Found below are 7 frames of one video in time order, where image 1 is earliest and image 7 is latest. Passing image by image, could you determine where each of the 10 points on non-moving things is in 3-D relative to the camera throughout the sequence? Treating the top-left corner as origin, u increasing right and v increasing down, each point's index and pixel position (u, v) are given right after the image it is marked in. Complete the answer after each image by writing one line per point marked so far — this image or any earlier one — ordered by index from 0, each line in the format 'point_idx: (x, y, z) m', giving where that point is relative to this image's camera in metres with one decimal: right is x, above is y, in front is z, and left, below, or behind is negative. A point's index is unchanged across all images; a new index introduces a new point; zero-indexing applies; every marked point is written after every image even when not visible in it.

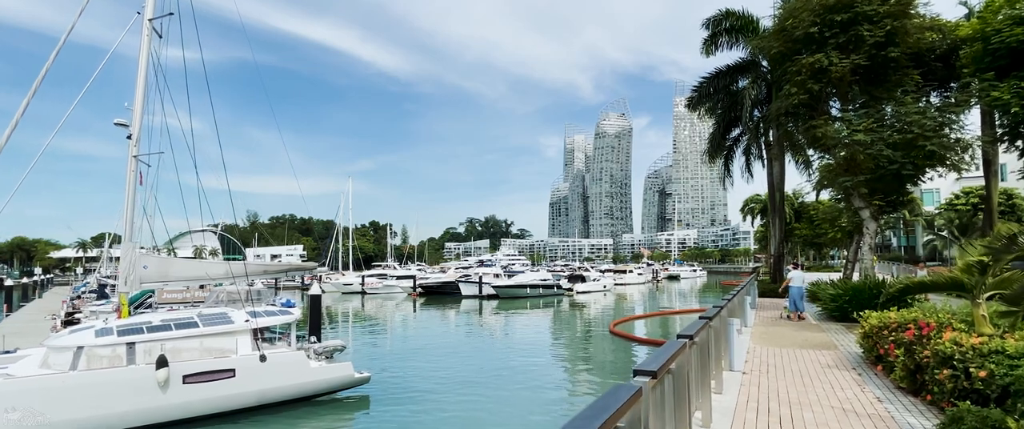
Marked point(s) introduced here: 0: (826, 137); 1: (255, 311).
0: (+8.1, +2.1, +13.7) m
1: (-7.3, -2.7, +15.2) m
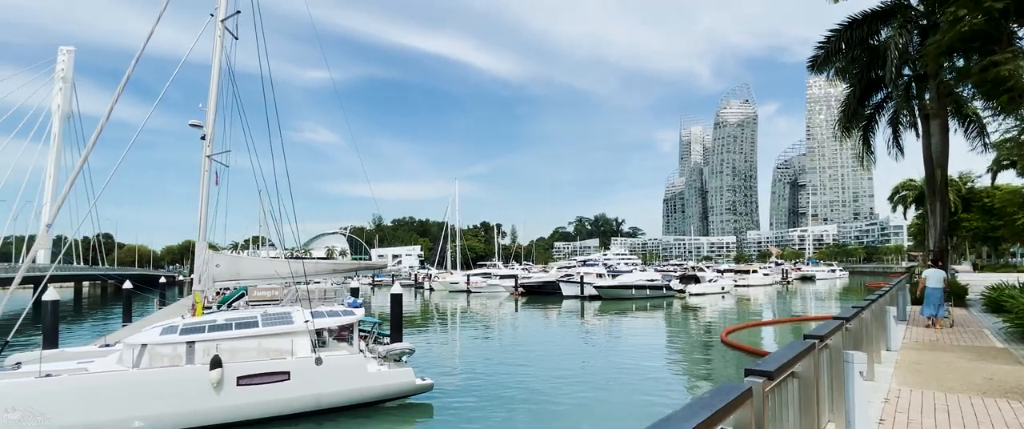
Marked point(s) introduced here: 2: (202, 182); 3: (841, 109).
0: (+9.3, +2.5, +9.9) m
1: (-5.3, -2.6, +14.6) m
2: (-9.1, +0.9, +15.7) m
3: (+10.9, +3.5, +17.8) m
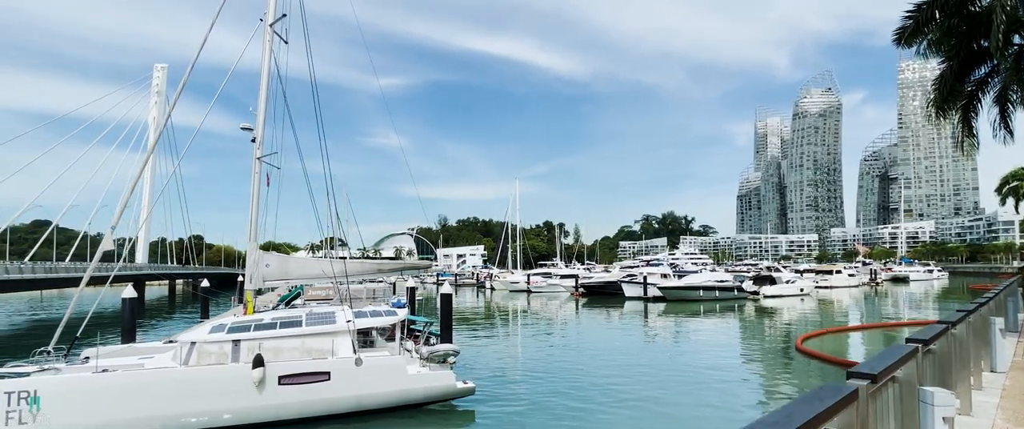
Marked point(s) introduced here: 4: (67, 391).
0: (+9.8, +2.7, +8.1) m
1: (-4.1, -2.6, +14.5) m
2: (-7.7, +0.9, +16.0) m
3: (+12.4, +3.7, +15.7) m
4: (-9.0, -3.6, +10.8) m
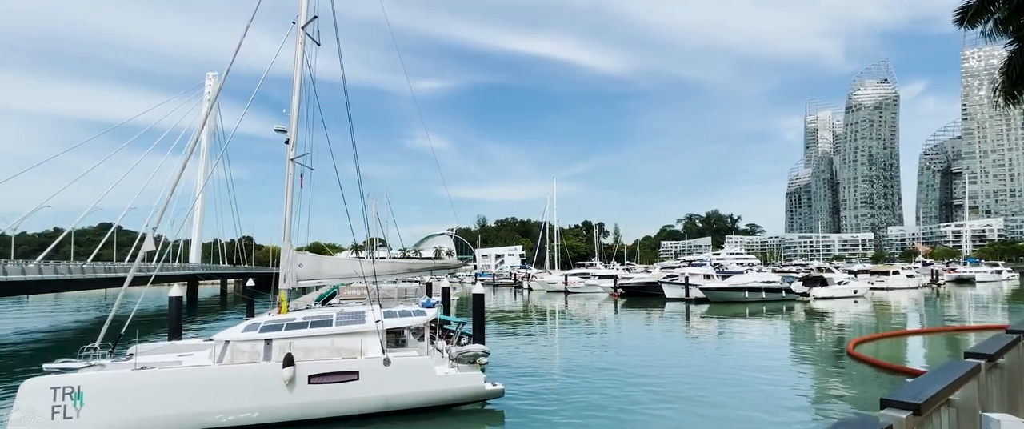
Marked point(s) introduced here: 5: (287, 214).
0: (+10.1, +2.8, +7.0) m
1: (-3.3, -2.6, +14.5) m
2: (-6.8, +0.9, +16.2) m
3: (+13.2, +3.8, +14.4) m
4: (-8.4, -3.6, +11.2) m
5: (-6.7, 0.0, +15.9) m
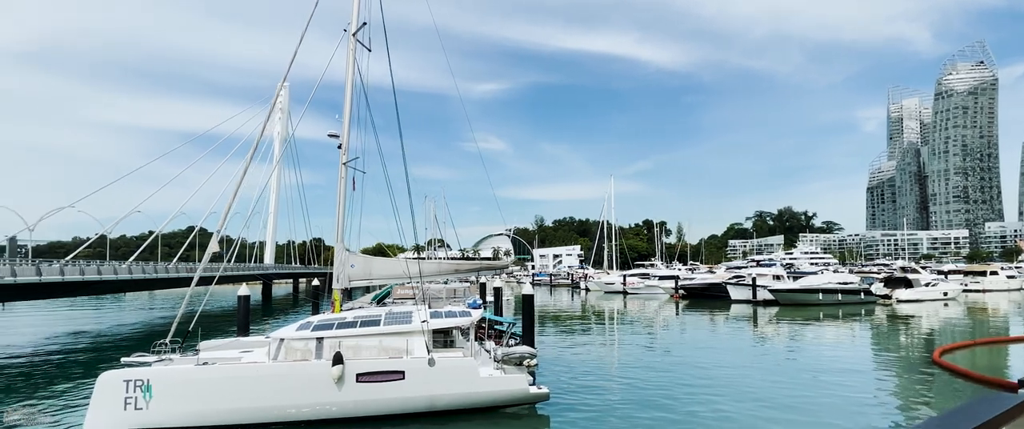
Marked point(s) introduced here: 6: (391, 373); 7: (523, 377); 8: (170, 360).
0: (+10.3, +2.9, +5.6) m
1: (-2.0, -2.6, +14.6) m
2: (-5.4, +0.8, +16.7) m
3: (+14.2, +4.0, +12.6) m
4: (-7.5, -3.7, +11.9) m
5: (-5.3, 0.0, +16.4) m
6: (-2.8, -3.7, +12.6) m
7: (+0.3, -4.0, +13.3) m
8: (-8.6, -3.7, +13.5) m
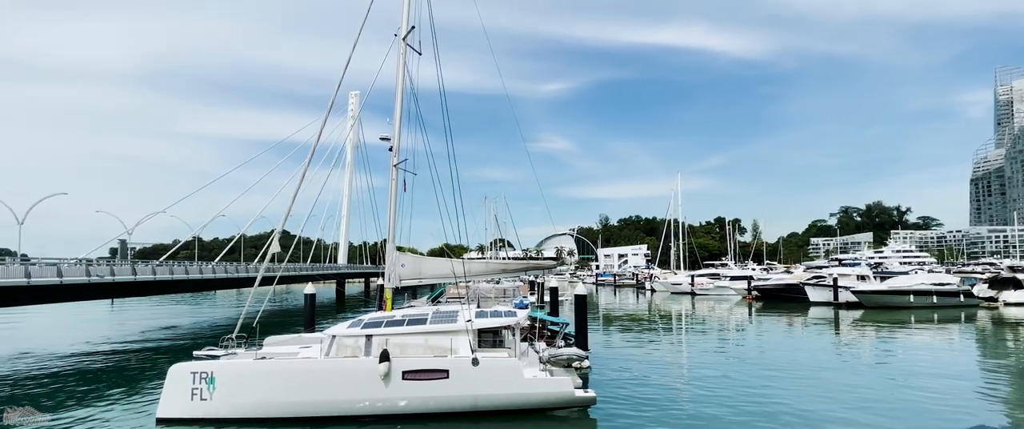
0: (+10.3, +3.1, +4.2) m
1: (-0.8, -2.6, +14.6) m
2: (-3.8, +0.8, +17.1) m
3: (+15.0, +4.2, +10.6) m
4: (-6.5, -3.7, +12.6) m
5: (-3.8, 0.0, +16.8) m
6: (-1.8, -3.7, +12.7) m
7: (+1.4, -4.0, +13.0) m
8: (-7.4, -3.7, +14.4) m
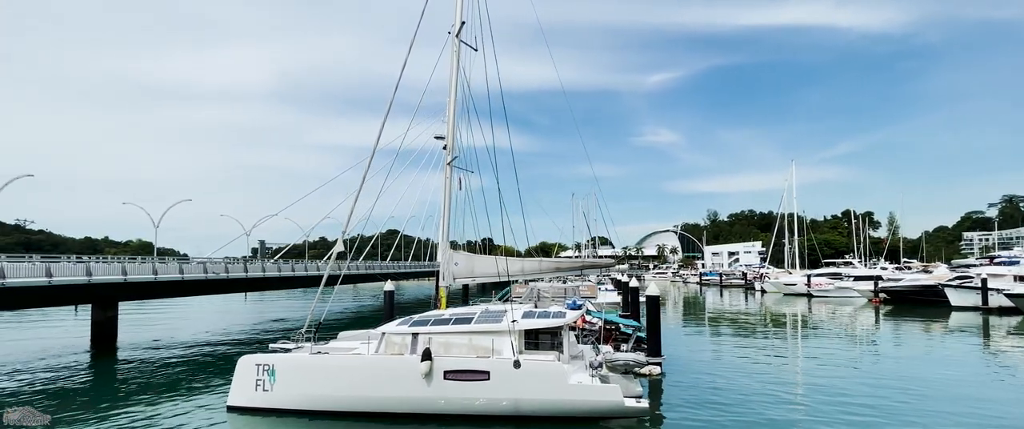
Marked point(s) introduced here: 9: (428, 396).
0: (+9.3, +3.3, +1.7) m
1: (+0.6, -2.5, +14.0) m
2: (-2.0, +0.9, +17.1) m
3: (+15.2, +4.5, +7.1) m
4: (-5.4, -3.7, +13.2) m
5: (-2.0, 0.0, +16.8) m
6: (-0.8, -3.6, +12.4) m
7: (+2.4, -3.9, +12.1) m
8: (-6.0, -3.7, +15.1) m
9: (-1.9, -4.3, +12.6) m
